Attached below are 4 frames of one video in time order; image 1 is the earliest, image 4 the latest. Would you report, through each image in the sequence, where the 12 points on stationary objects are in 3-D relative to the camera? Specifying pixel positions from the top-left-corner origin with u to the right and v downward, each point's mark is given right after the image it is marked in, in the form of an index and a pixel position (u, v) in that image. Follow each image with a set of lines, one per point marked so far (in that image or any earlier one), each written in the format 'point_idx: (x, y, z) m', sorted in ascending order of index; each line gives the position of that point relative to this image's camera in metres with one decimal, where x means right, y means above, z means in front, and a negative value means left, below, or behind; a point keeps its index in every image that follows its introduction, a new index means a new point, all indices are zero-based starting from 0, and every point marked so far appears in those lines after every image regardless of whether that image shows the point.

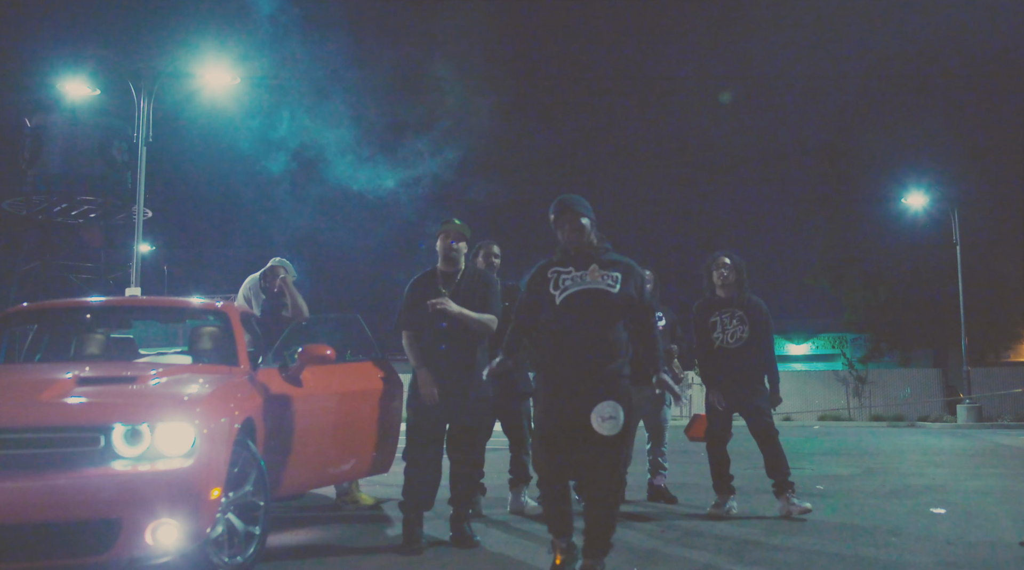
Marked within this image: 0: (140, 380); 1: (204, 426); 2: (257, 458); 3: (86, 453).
0: (-1.9, -0.5, +4.3) m
1: (-1.4, -0.6, +4.0) m
2: (-1.4, -0.9, +4.6) m
3: (-1.8, -0.7, +3.7) m
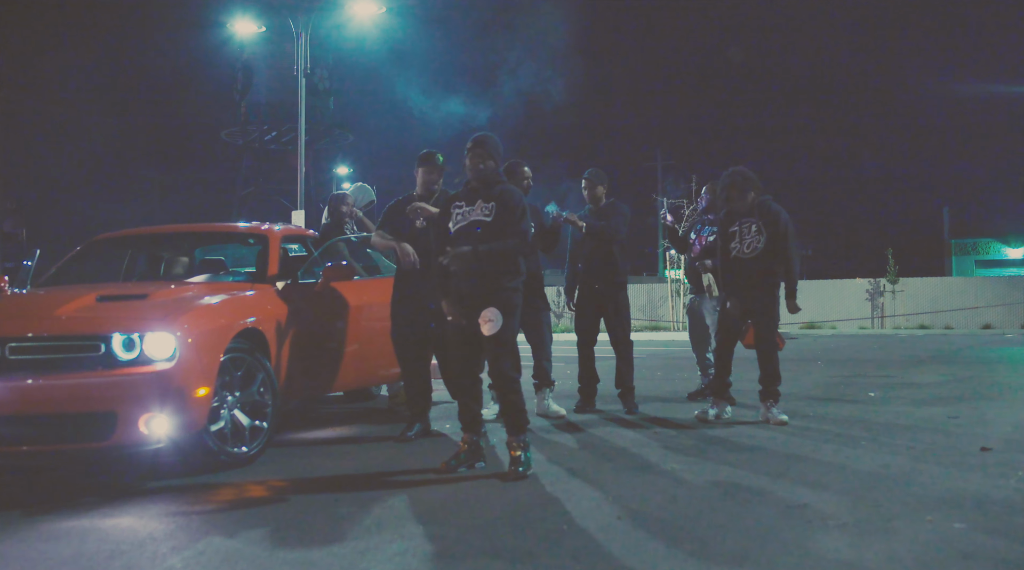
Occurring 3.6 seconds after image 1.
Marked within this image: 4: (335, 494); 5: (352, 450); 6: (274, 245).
0: (-2.1, -0.1, +5.0) m
1: (-1.7, -0.3, +4.7) m
2: (-1.5, -0.5, +5.3) m
3: (-2.2, -0.4, +4.5) m
4: (-0.9, -1.1, +4.5) m
5: (-1.0, -1.0, +5.4) m
6: (-1.8, +0.3, +6.4) m
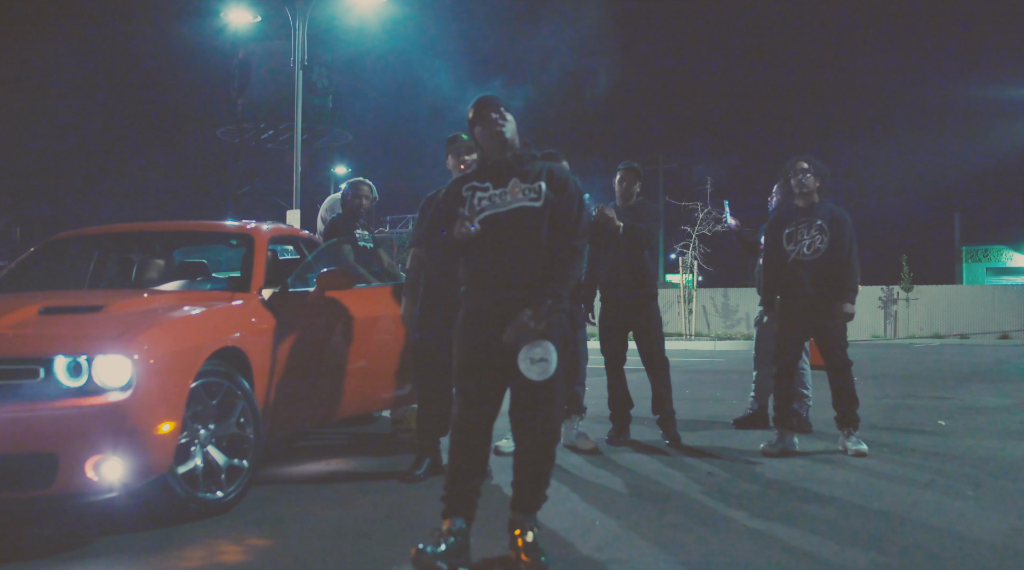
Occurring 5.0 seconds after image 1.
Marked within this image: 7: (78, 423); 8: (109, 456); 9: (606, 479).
0: (-1.9, -0.1, +4.1) m
1: (-1.6, -0.3, +3.8) m
2: (-1.4, -0.5, +4.4) m
3: (-2.0, -0.4, +3.6) m
4: (-0.7, -1.1, +3.6) m
5: (-0.8, -1.1, +4.6) m
6: (-1.6, +0.2, +5.5) m
7: (-1.8, -0.6, +3.6) m
8: (-1.7, -0.7, +3.7) m
9: (+0.5, -1.1, +4.9) m
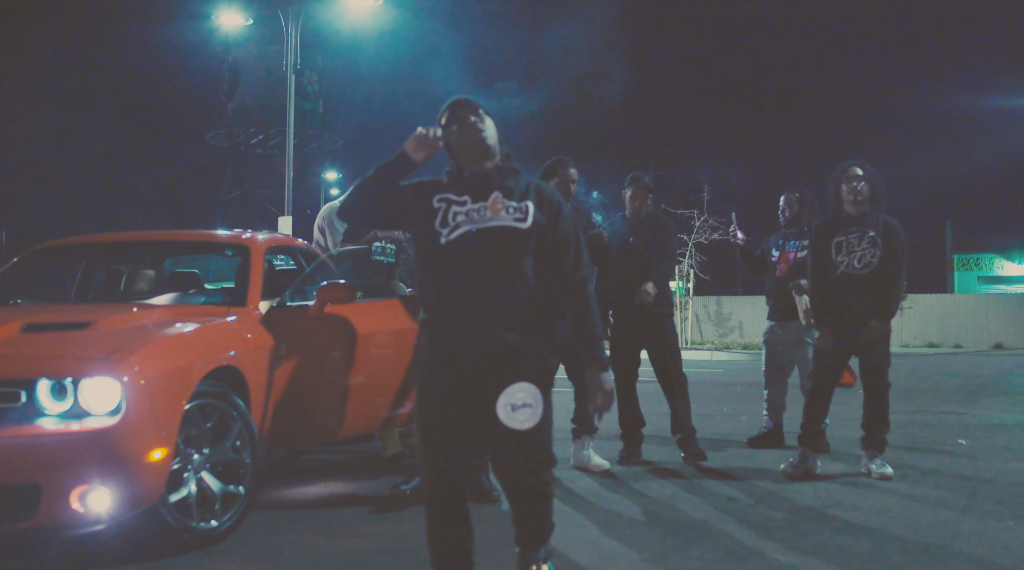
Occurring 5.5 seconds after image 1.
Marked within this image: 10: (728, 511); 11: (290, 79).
0: (-1.9, -0.2, +3.9) m
1: (-1.5, -0.4, +3.6) m
2: (-1.3, -0.6, +4.1) m
3: (-2.0, -0.5, +3.4) m
4: (-0.7, -1.2, +3.3) m
5: (-0.8, -1.2, +4.3) m
6: (-1.5, +0.2, +5.3) m
7: (-1.7, -0.6, +3.3) m
8: (-1.6, -0.8, +3.4) m
9: (+0.6, -1.2, +4.7) m
10: (+1.1, -1.2, +4.6) m
11: (-4.7, +4.3, +18.4) m
